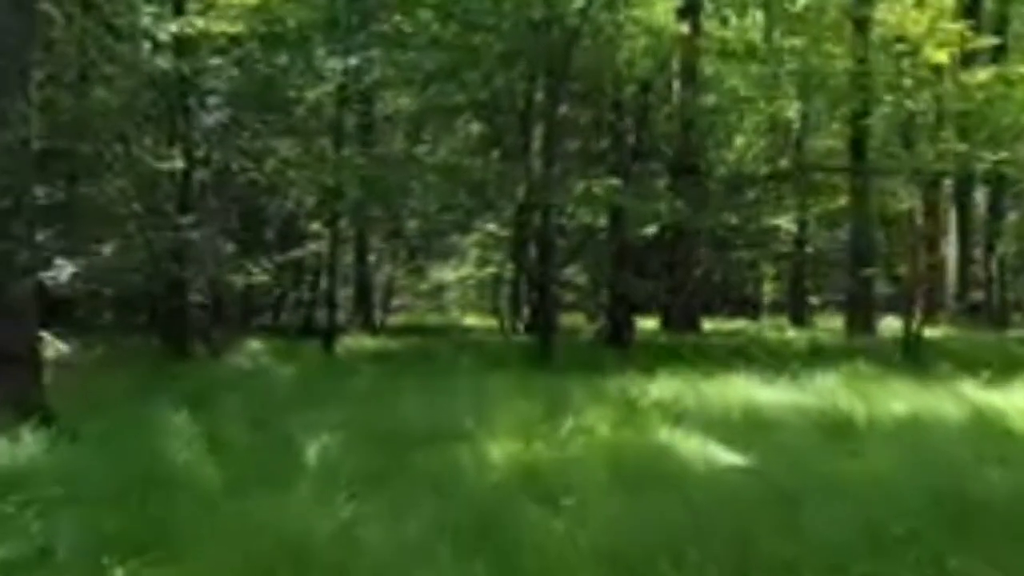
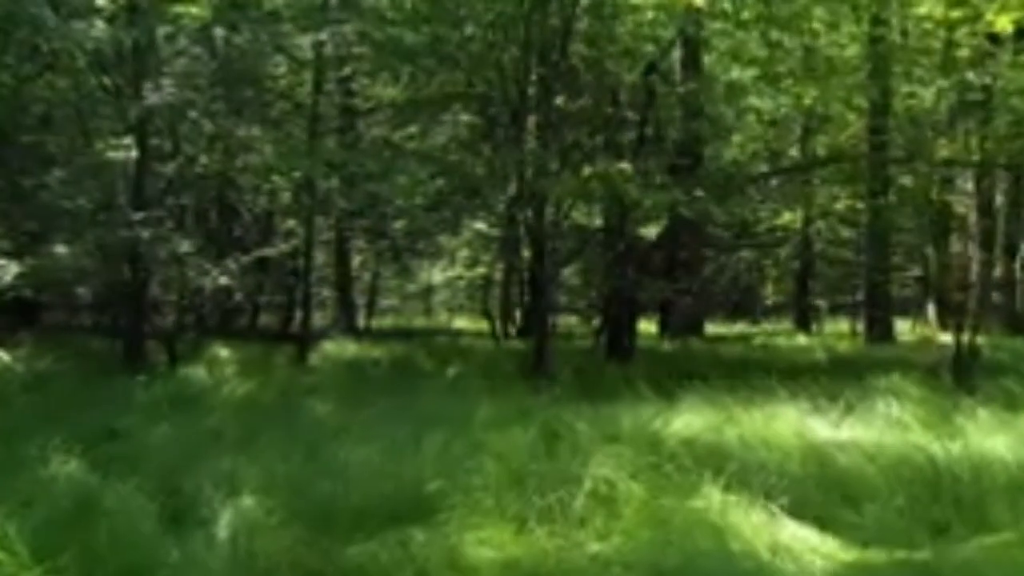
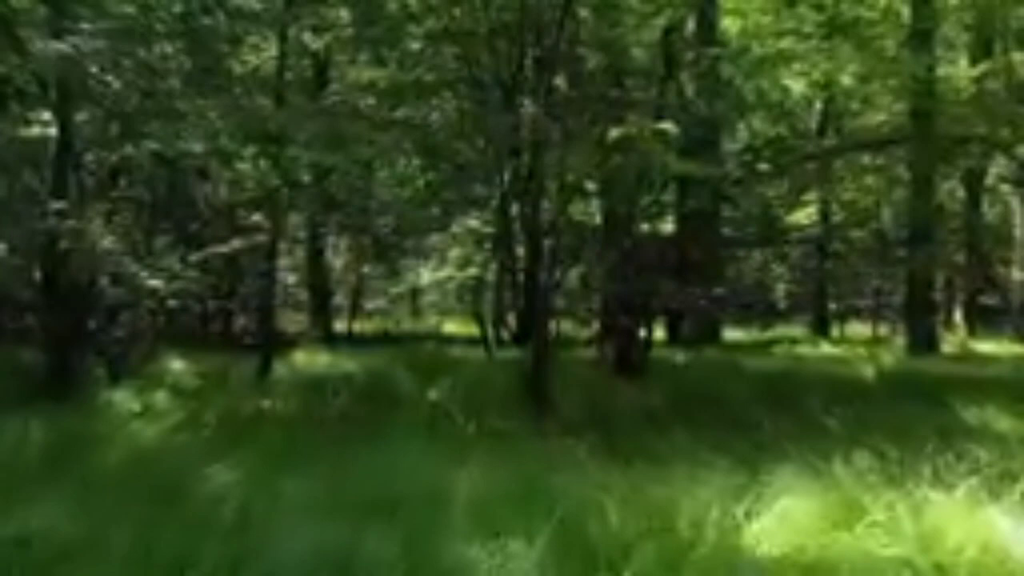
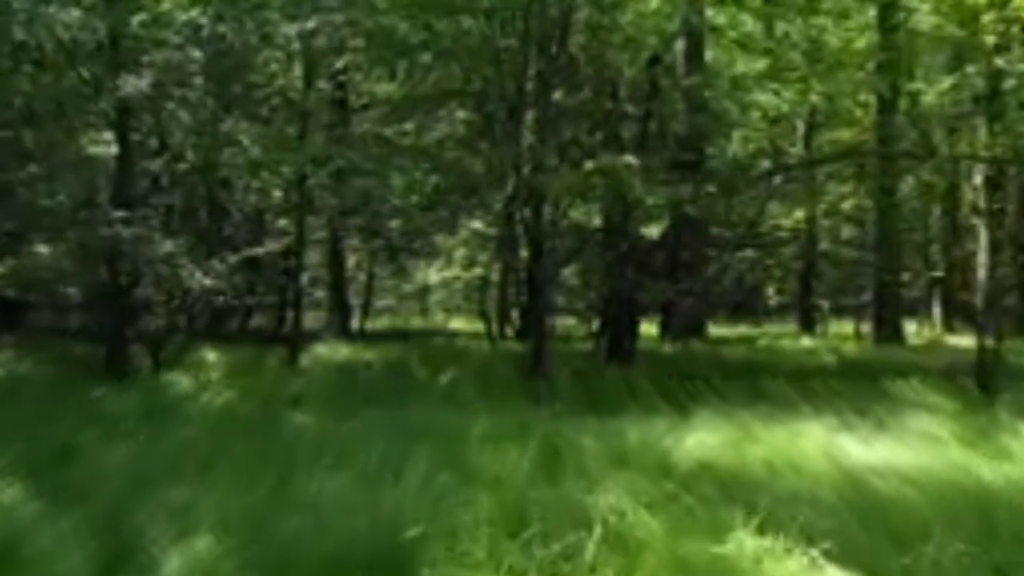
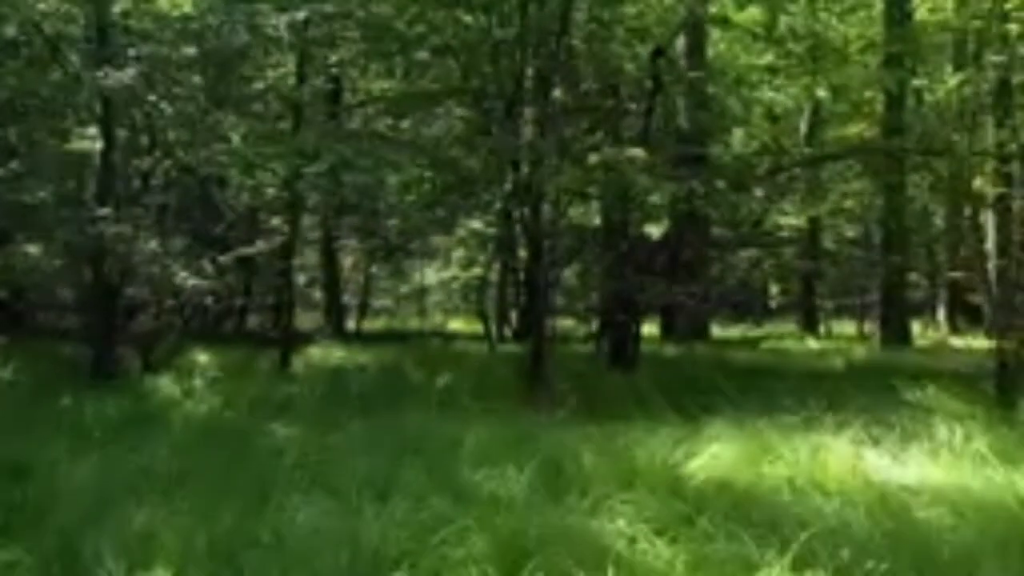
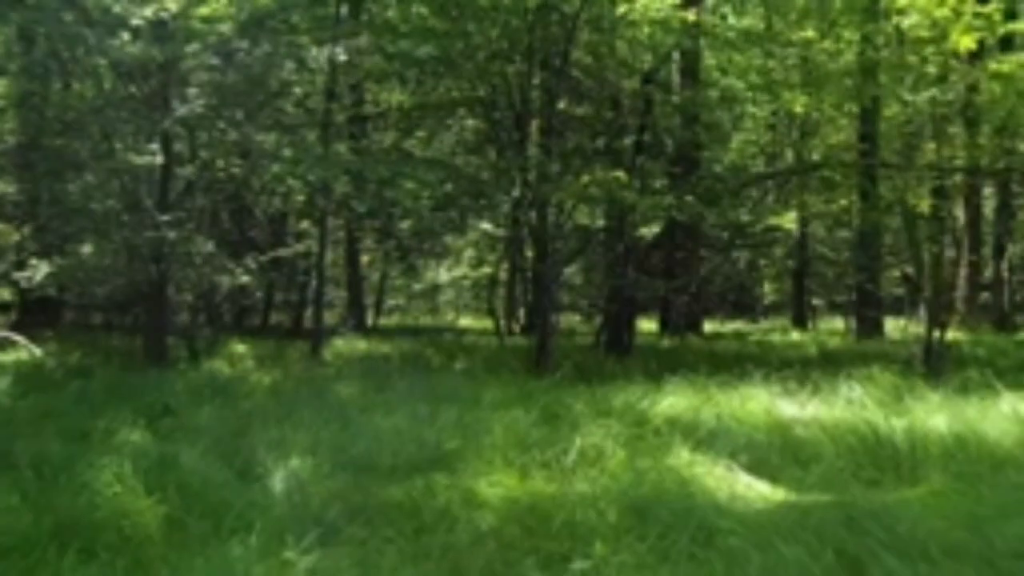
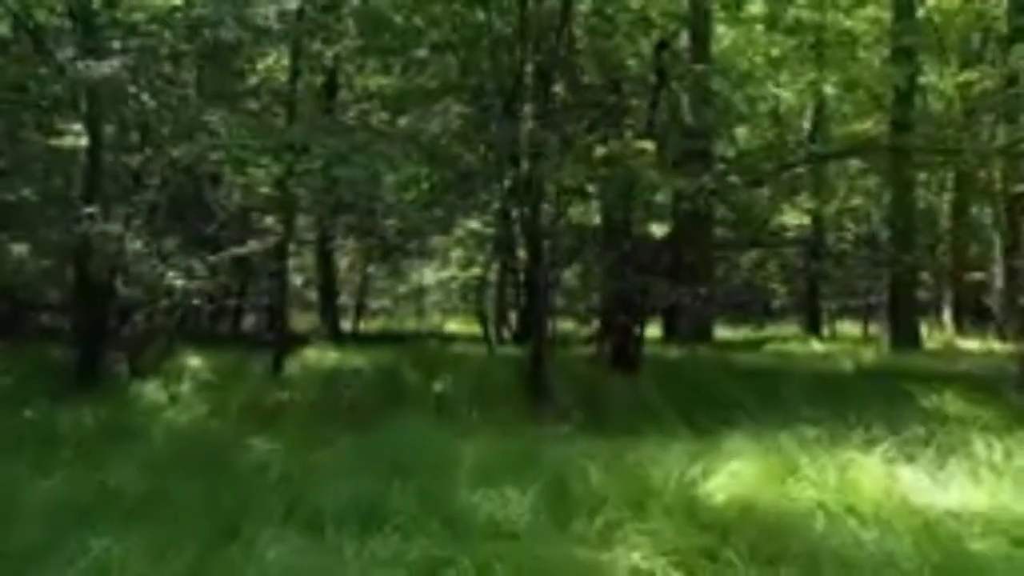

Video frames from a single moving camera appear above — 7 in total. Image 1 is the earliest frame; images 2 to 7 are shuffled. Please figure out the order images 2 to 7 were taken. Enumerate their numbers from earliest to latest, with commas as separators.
6, 2, 4, 5, 7, 3
